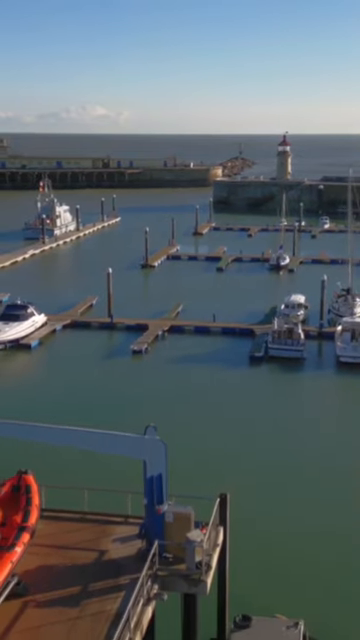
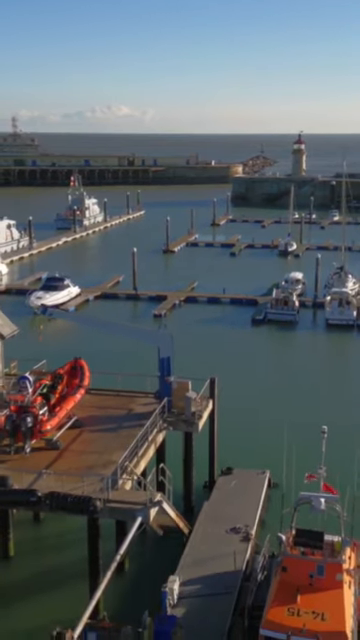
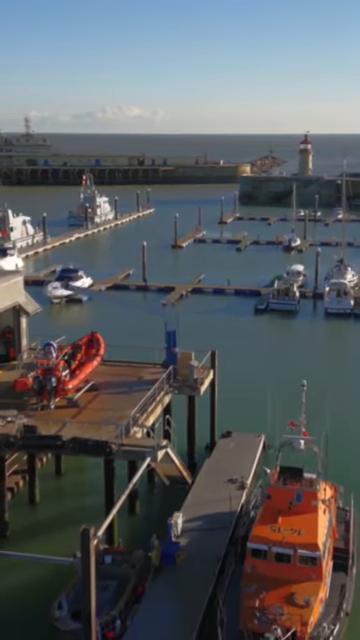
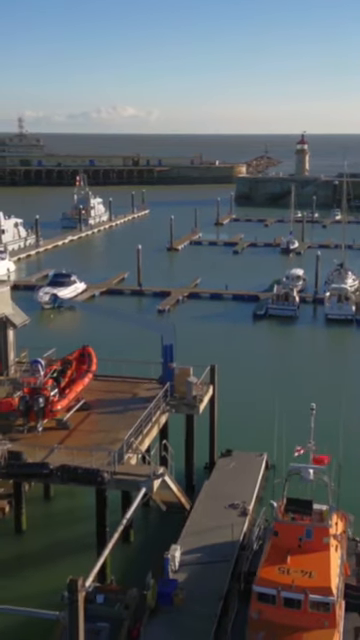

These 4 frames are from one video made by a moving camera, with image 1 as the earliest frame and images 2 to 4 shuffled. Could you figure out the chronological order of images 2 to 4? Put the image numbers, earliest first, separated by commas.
2, 4, 3
